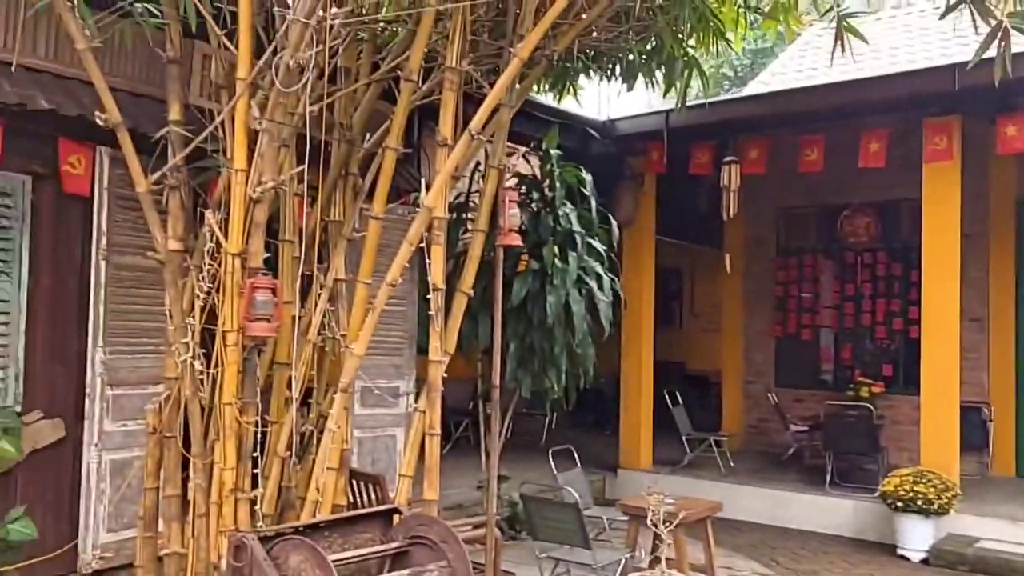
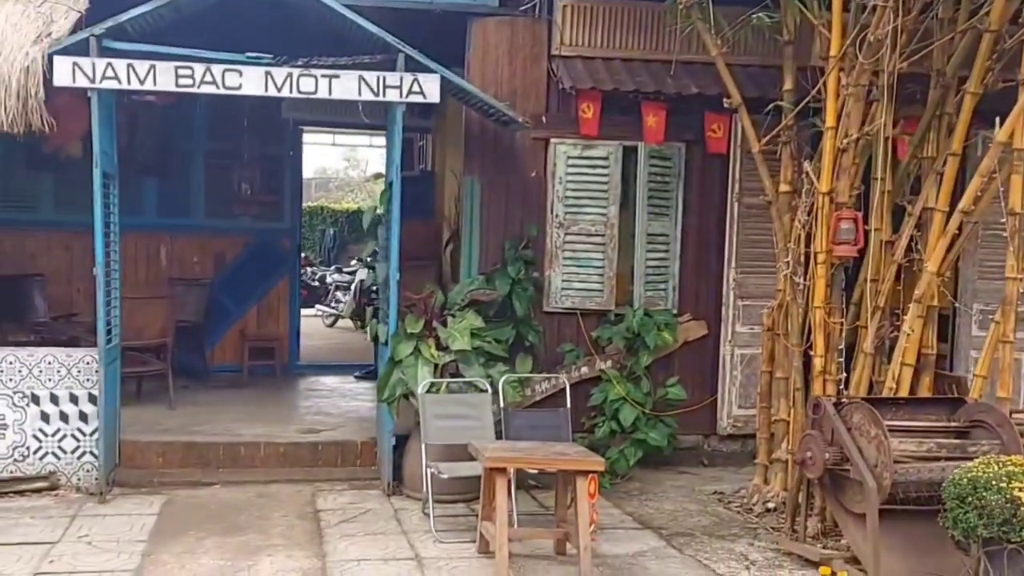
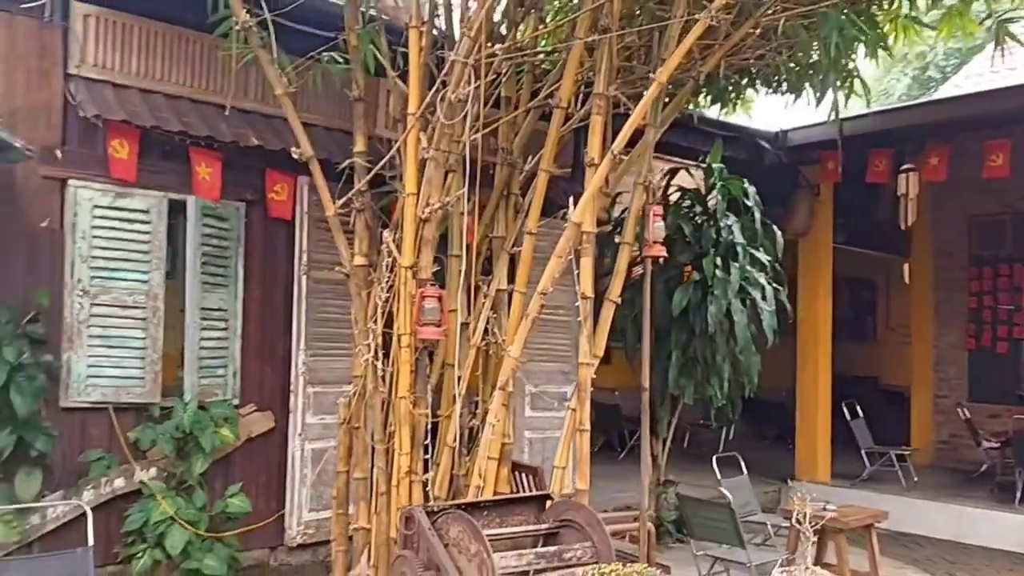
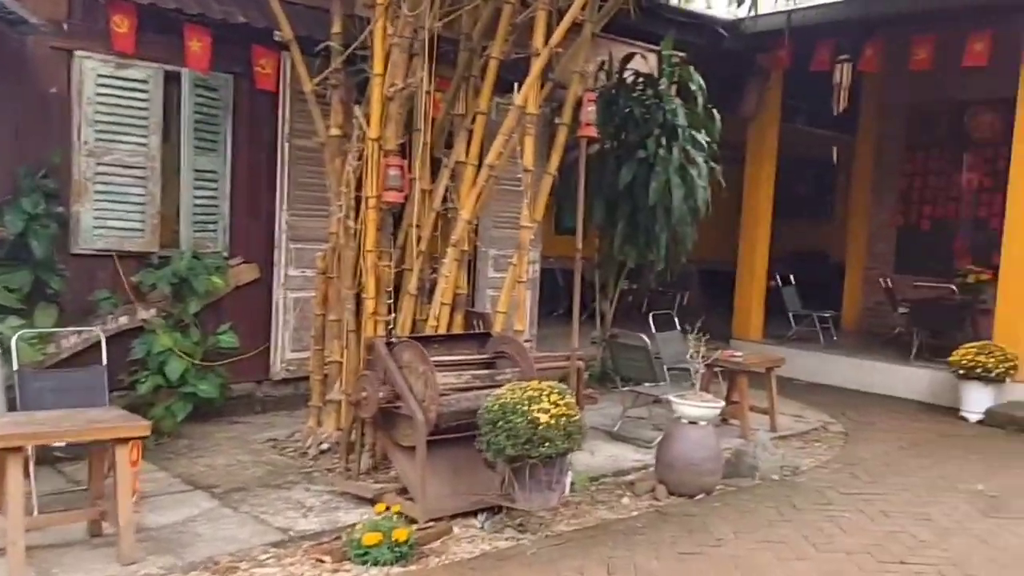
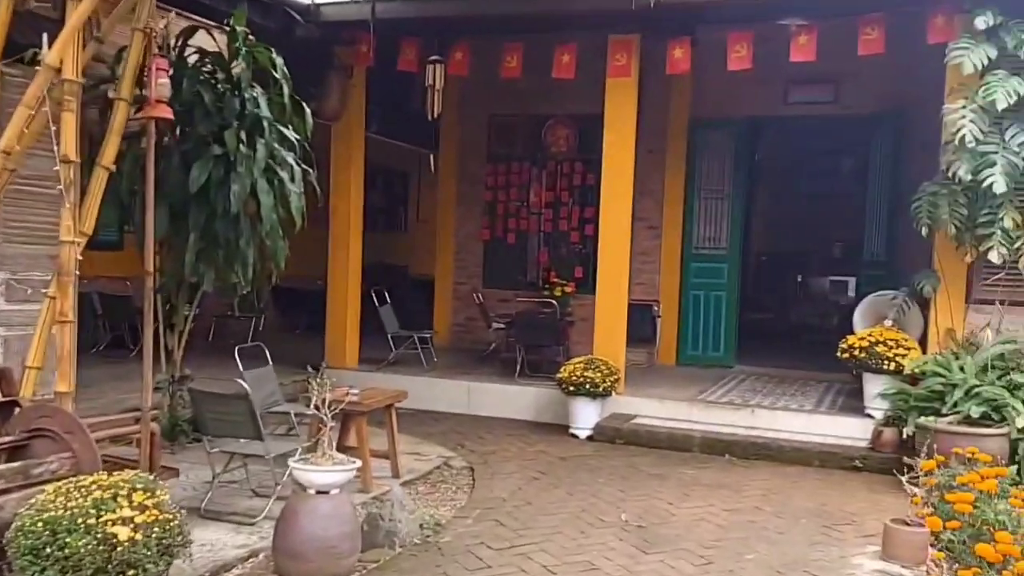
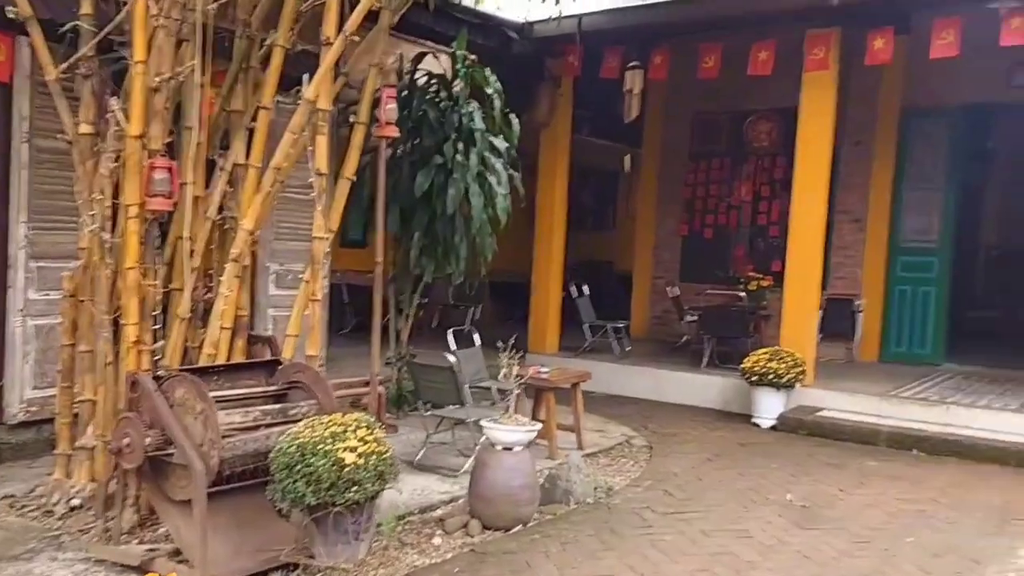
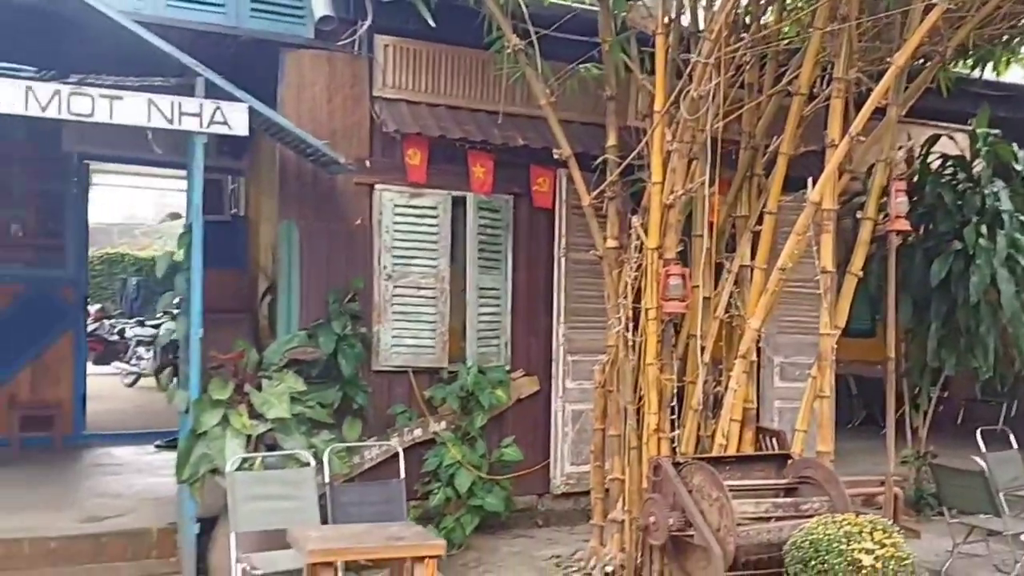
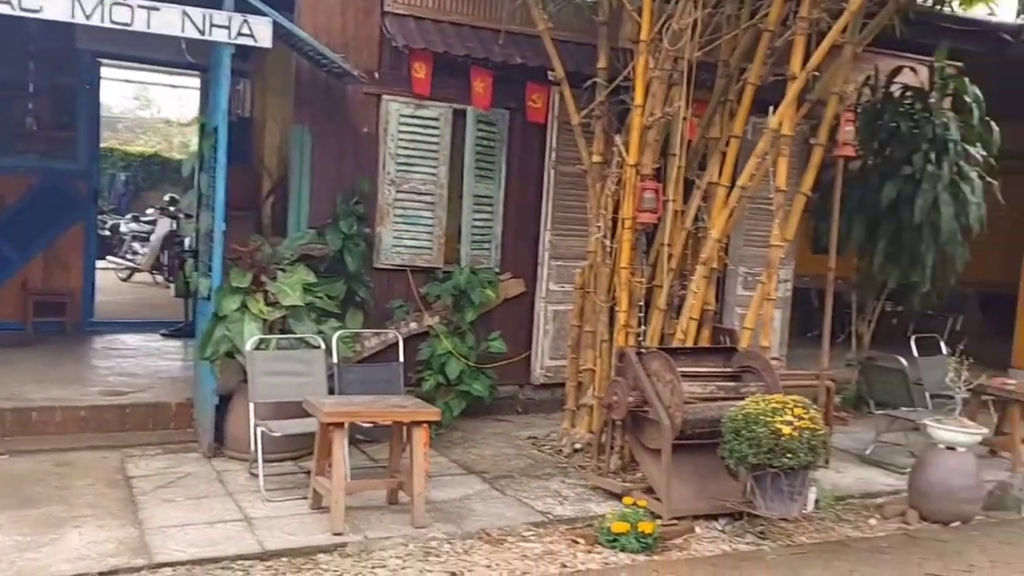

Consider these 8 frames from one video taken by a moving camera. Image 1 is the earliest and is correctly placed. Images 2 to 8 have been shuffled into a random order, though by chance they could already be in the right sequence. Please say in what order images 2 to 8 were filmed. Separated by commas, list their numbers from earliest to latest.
3, 7, 2, 8, 4, 6, 5
